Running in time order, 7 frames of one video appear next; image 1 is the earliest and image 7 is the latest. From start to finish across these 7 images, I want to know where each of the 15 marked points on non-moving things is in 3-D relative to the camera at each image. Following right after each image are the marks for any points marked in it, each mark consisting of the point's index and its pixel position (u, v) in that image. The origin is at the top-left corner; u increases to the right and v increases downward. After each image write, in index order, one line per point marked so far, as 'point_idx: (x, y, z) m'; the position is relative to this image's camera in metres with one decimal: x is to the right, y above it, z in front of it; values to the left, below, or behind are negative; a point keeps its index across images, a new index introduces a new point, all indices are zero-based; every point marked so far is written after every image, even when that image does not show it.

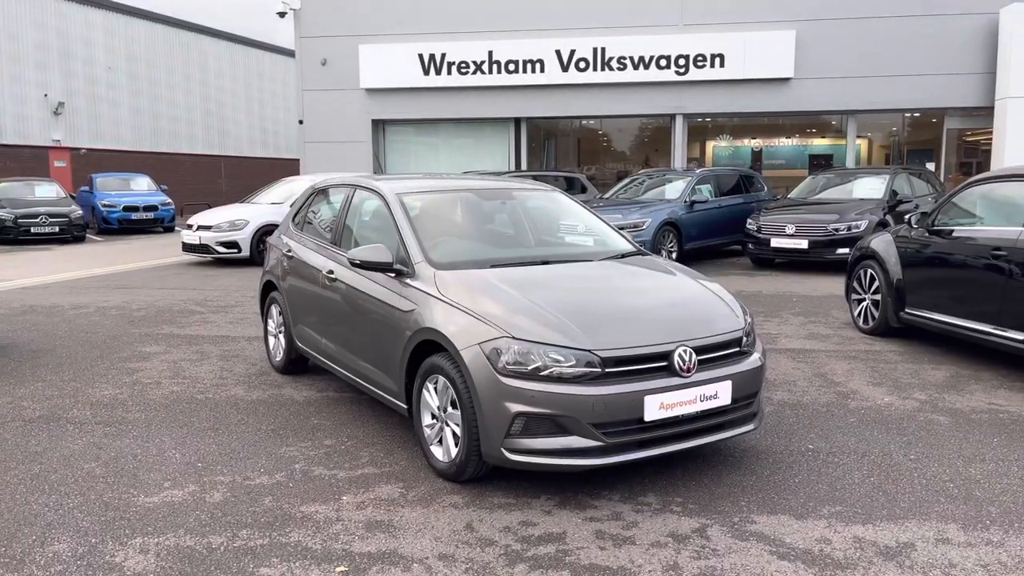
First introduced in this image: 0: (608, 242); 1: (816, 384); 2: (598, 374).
0: (+0.6, +0.3, +5.3) m
1: (+2.1, -0.7, +5.8) m
2: (+0.4, -0.4, +3.7) m
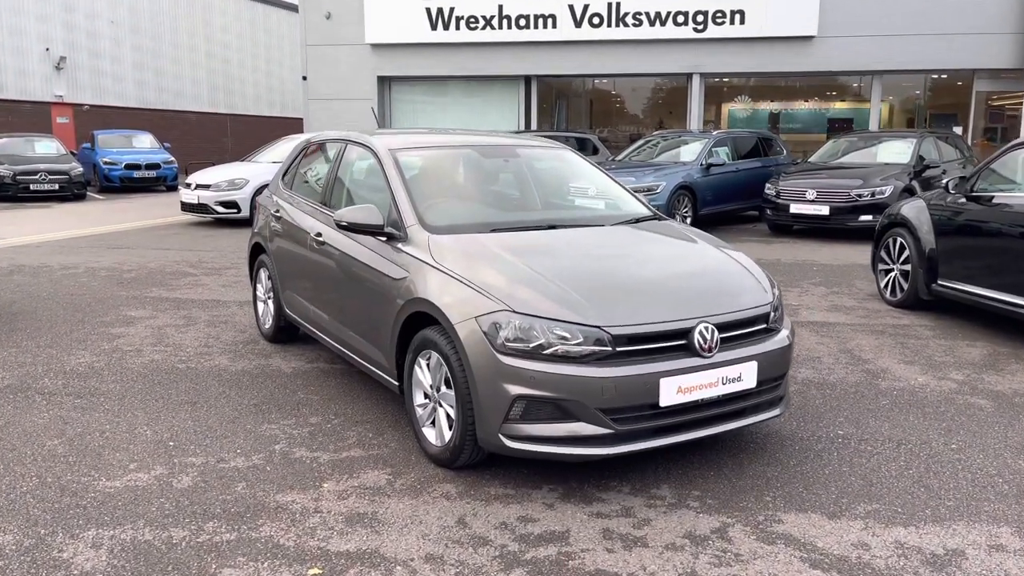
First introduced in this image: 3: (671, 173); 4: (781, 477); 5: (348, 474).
0: (+0.6, +0.5, +4.8) m
1: (+2.1, -0.5, +5.4) m
2: (+0.4, -0.3, +3.3) m
3: (+2.2, +1.6, +11.7) m
4: (+1.1, -0.8, +3.6) m
5: (-0.7, -0.8, +3.6) m
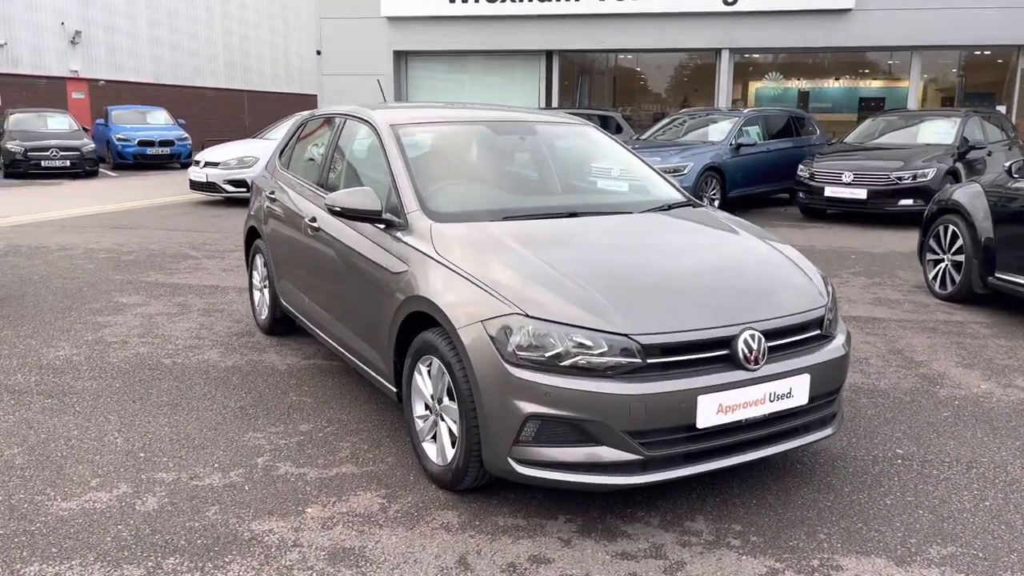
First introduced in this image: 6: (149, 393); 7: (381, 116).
0: (+0.7, +0.5, +4.3) m
1: (+2.2, -0.4, +4.9) m
2: (+0.4, -0.3, +2.8) m
3: (+2.4, +1.8, +11.1) m
4: (+1.2, -0.8, +3.1) m
5: (-0.7, -0.8, +3.2) m
6: (-1.8, -0.5, +4.3) m
7: (-0.7, +0.9, +4.3) m
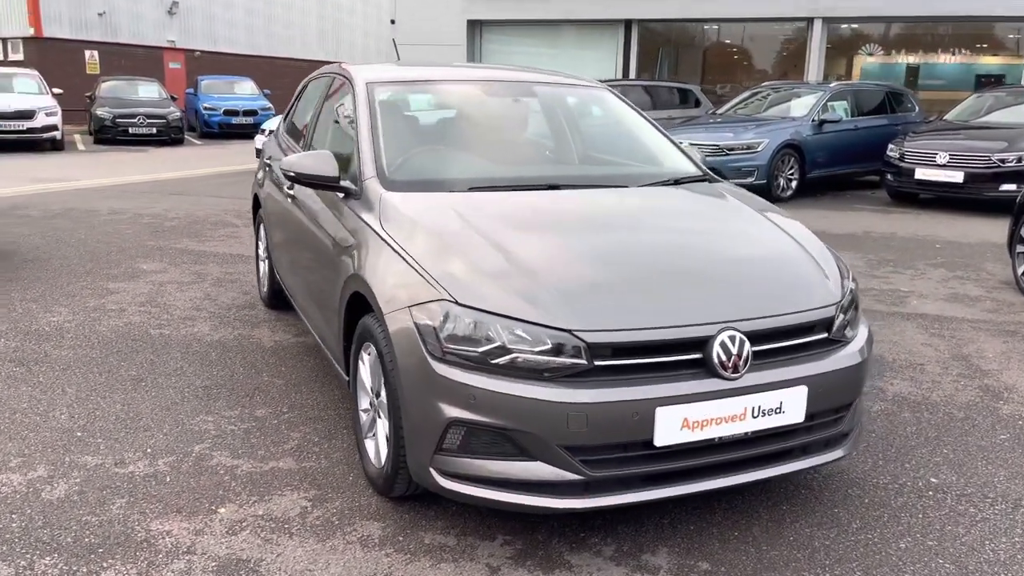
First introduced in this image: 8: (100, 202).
0: (+0.7, +0.6, +3.8) m
1: (+2.2, -0.4, +4.2) m
2: (+0.2, -0.2, +2.3) m
3: (+3.2, +1.9, +10.3) m
4: (+1.0, -0.8, +2.5) m
5: (-0.8, -0.7, +2.8) m
6: (-1.9, -0.4, +4.1) m
7: (-0.7, +1.0, +3.9) m
8: (-4.5, +0.9, +9.3) m
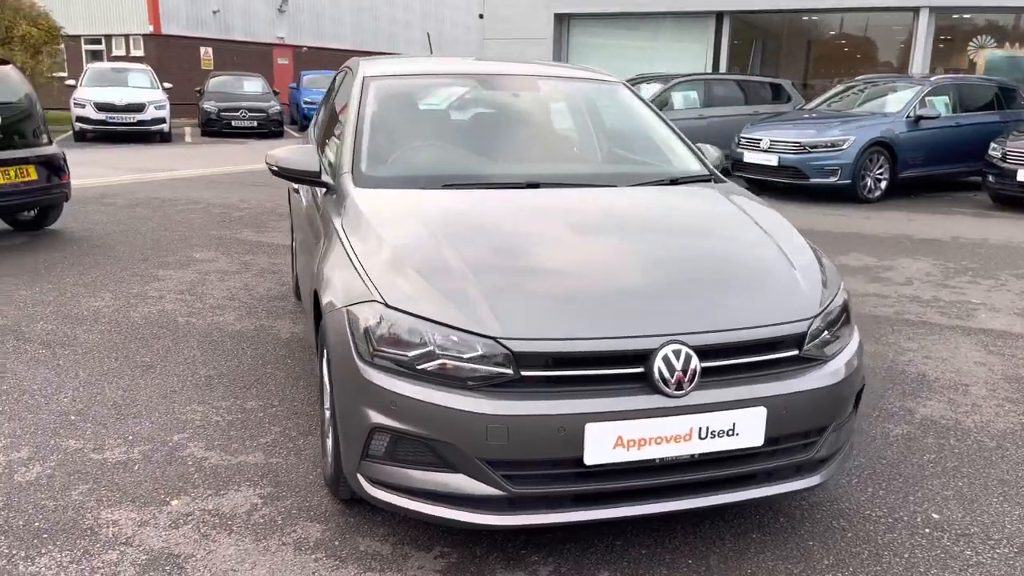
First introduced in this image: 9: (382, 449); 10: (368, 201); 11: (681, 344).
0: (+0.7, +0.6, +3.6) m
1: (+2.2, -0.5, +3.8) m
2: (0.0, -0.2, +2.2) m
3: (+4.0, +1.9, +9.8) m
4: (+0.8, -0.8, +2.3) m
5: (-1.0, -0.7, +2.8) m
6: (-1.9, -0.3, +4.2) m
7: (-0.6, +1.0, +3.9) m
8: (-3.8, +1.1, +9.7) m
9: (-0.4, -0.4, +2.3) m
10: (-0.5, +0.3, +2.9) m
11: (+0.4, -0.1, +2.3) m
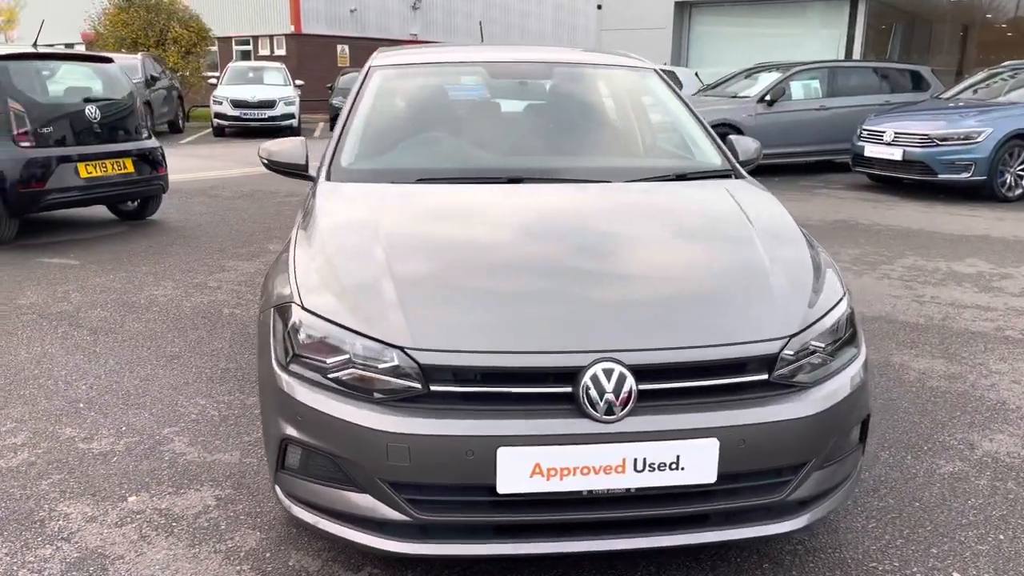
0: (+0.7, +0.5, +3.3) m
1: (+2.2, -0.5, +3.2) m
2: (-0.2, -0.2, +2.0) m
3: (+5.1, +1.8, +8.8) m
4: (+0.5, -0.9, +2.0) m
5: (-1.1, -0.7, +2.8) m
6: (-1.7, -0.3, +4.3) m
7: (-0.5, +1.0, +3.7) m
8: (-2.7, +1.2, +10.0) m
9: (-0.5, -0.4, +2.2) m
10: (-0.6, +0.3, +2.8) m
11: (+0.2, -0.2, +2.0) m
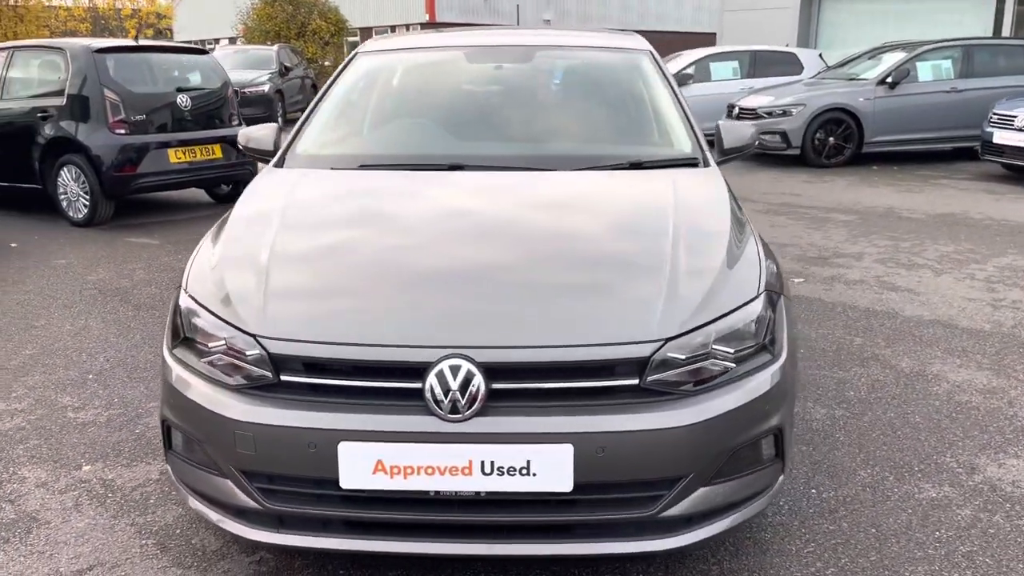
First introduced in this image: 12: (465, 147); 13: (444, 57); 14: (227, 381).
0: (+0.6, +0.5, +3.1) m
1: (+2.0, -0.6, +2.8) m
2: (-0.6, -0.2, +2.0) m
3: (+5.9, +1.7, +7.7) m
4: (+0.2, -0.8, +1.9) m
5: (-1.3, -0.6, +2.9) m
6: (-1.6, -0.2, +4.5) m
7: (-0.5, +1.1, +3.7) m
8: (-1.6, +1.4, +10.2) m
9: (-0.9, -0.4, +2.2) m
10: (-0.7, +0.4, +2.8) m
11: (-0.1, -0.2, +1.9) m
12: (-0.2, +0.5, +3.0) m
13: (-0.2, +0.9, +3.5) m
14: (-0.7, -0.2, +2.0) m
